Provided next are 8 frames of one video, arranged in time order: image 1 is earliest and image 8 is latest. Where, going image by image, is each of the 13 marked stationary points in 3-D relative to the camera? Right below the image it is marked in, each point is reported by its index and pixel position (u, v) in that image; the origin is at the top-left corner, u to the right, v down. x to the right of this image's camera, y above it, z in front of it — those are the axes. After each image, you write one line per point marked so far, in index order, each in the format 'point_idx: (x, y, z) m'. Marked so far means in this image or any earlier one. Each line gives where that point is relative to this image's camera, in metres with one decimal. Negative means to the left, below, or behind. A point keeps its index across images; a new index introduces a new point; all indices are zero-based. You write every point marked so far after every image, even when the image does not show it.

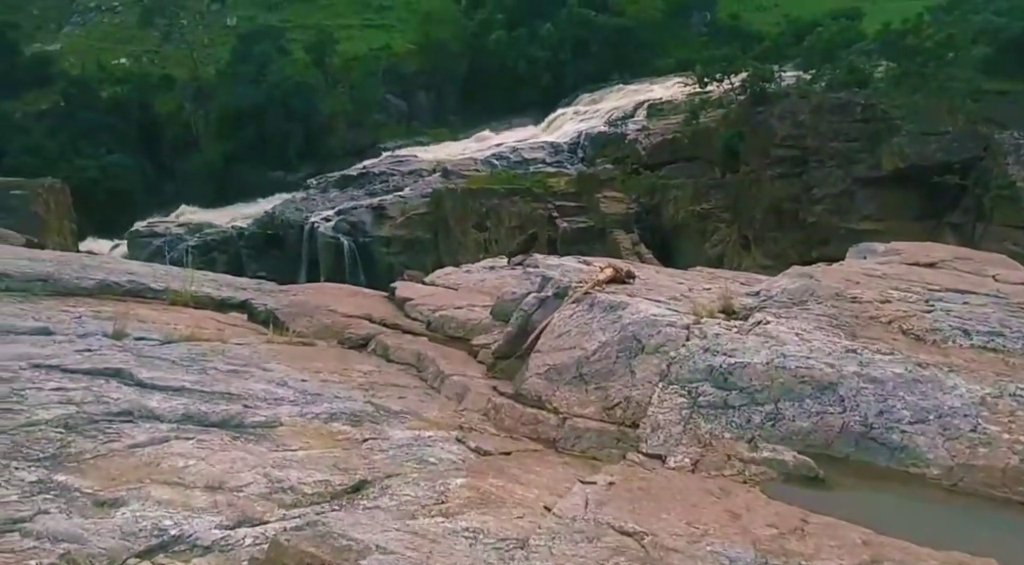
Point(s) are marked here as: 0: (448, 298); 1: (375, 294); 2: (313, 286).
0: (-0.5, -0.1, +8.6) m
1: (-1.2, -0.1, +10.0) m
2: (-1.8, -0.1, +10.8) m
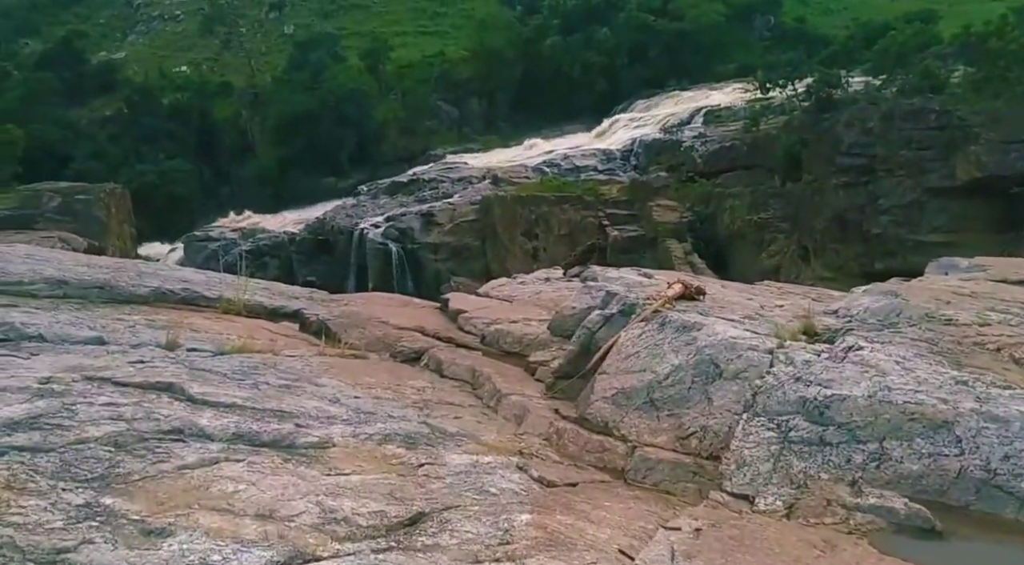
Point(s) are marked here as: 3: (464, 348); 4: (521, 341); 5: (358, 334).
0: (-0.1, -0.2, +8.3) m
1: (-0.7, -0.2, +9.8) m
2: (-1.3, -0.1, +10.6) m
3: (-0.3, -0.4, +7.4) m
4: (+0.1, -0.4, +7.3) m
5: (-1.1, -0.4, +8.1) m
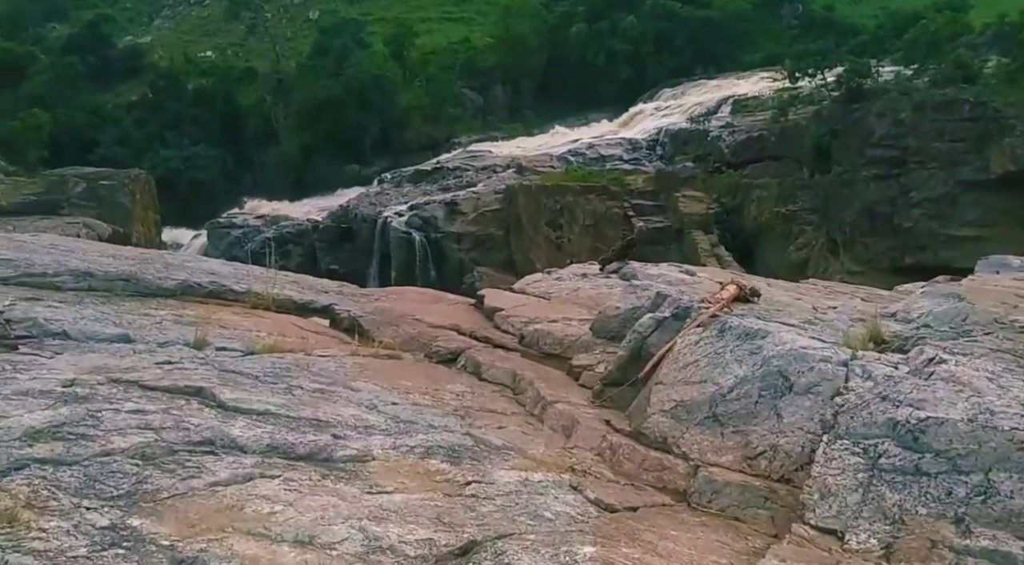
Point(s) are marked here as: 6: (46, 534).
0: (+0.2, -0.2, +8.0) m
1: (-0.4, -0.2, +9.5) m
2: (-1.0, -0.1, +10.3) m
3: (-0.1, -0.4, +7.2) m
4: (+0.3, -0.4, +7.0) m
5: (-0.8, -0.3, +7.8) m
6: (-1.3, -0.7, +3.3) m
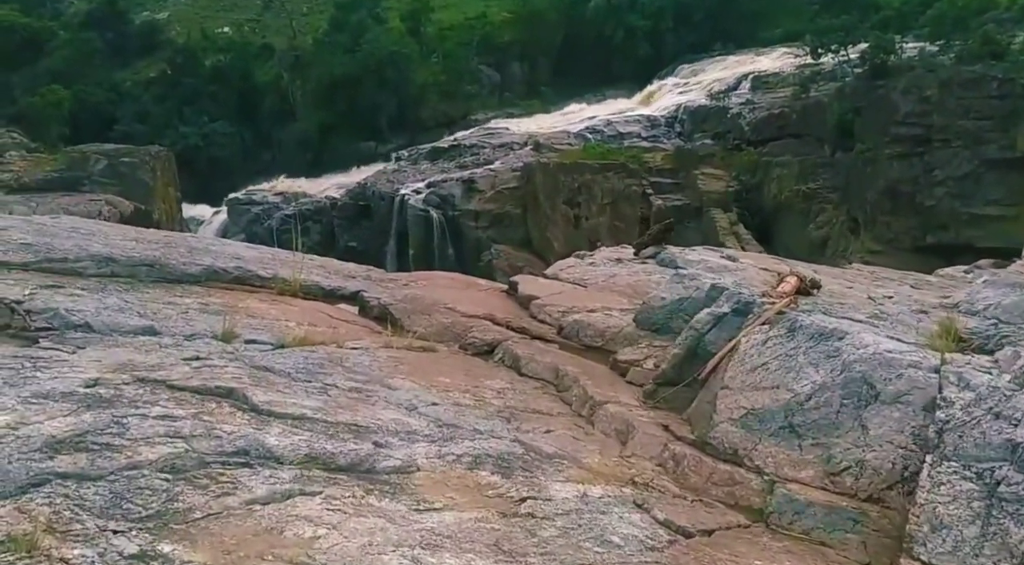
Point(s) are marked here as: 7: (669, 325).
0: (+0.4, -0.1, +7.7) m
1: (-0.2, 0.0, +9.2) m
2: (-0.8, 0.0, +10.0) m
3: (+0.2, -0.3, +6.9) m
4: (+0.5, -0.3, +6.7) m
5: (-0.6, -0.3, +7.5) m
6: (-1.1, -0.7, +3.0) m
7: (+0.9, -0.2, +6.6) m
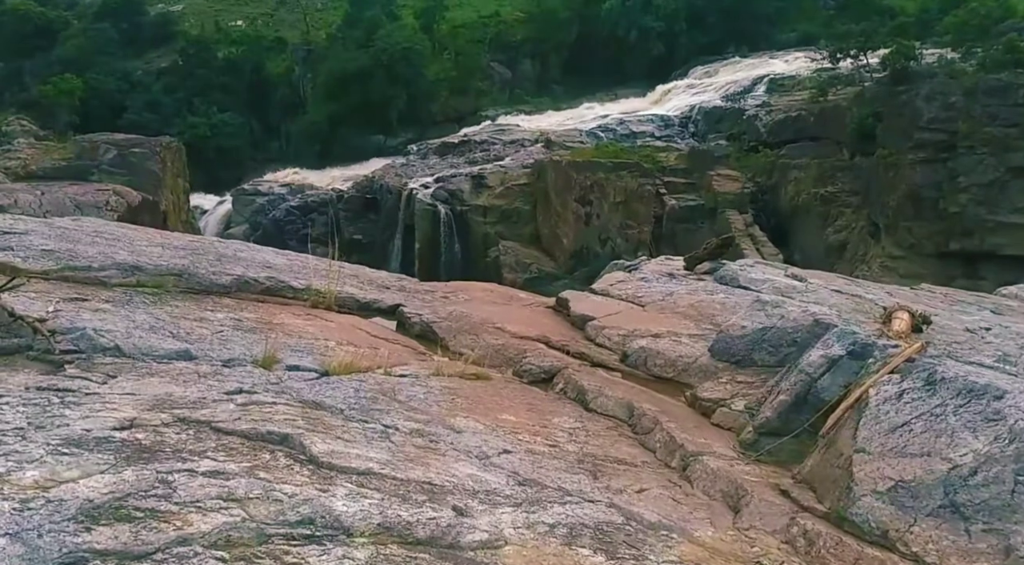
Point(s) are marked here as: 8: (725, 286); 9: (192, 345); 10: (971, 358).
0: (+0.8, -0.2, +7.2) m
1: (+0.2, -0.2, +8.6) m
2: (-0.4, -0.1, +9.5) m
3: (+0.5, -0.5, +6.3) m
4: (+0.9, -0.4, +6.2) m
5: (-0.2, -0.4, +7.0) m
6: (-0.8, -0.8, +2.5) m
7: (+1.2, -0.4, +6.1) m
8: (+1.6, 0.0, +8.5) m
9: (-1.6, -0.3, +5.6) m
10: (+1.8, -0.3, +4.7) m
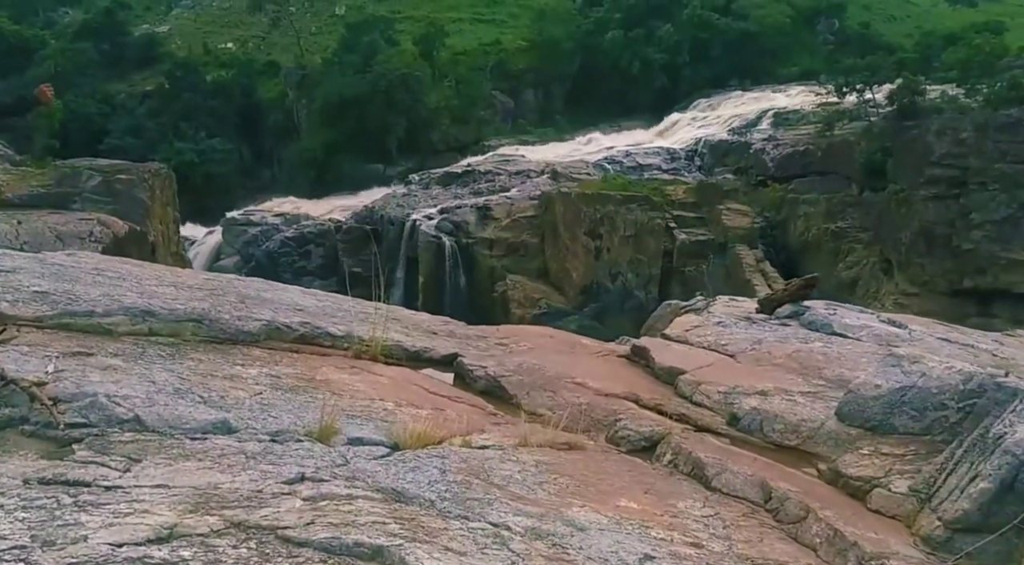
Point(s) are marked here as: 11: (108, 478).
0: (+1.2, -0.5, +6.2) m
1: (+0.6, -0.5, +7.7) m
2: (0.0, -0.4, +8.5) m
3: (+0.9, -0.7, +5.4) m
4: (+1.3, -0.7, +5.2) m
5: (+0.2, -0.6, +6.1) m
6: (-0.4, -1.0, +1.5) m
7: (+1.7, -0.6, +5.1) m
8: (+2.0, -0.3, +7.6) m
9: (-1.1, -0.5, +4.7) m
10: (+2.3, -0.5, +3.8) m
11: (-1.3, -0.6, +3.7) m
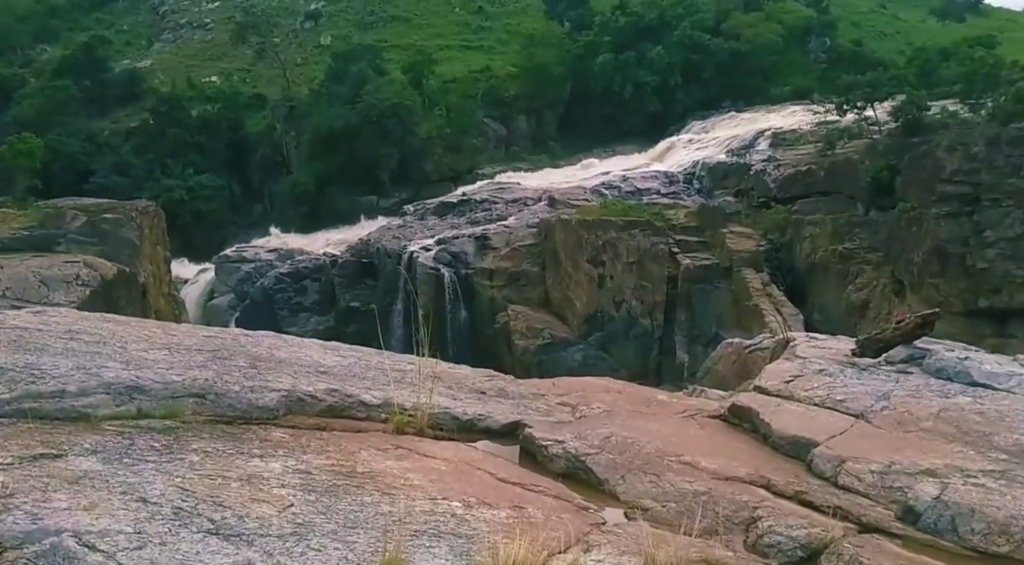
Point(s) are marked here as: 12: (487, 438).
0: (+1.6, -0.7, +4.9) m
1: (+1.0, -0.7, +6.4) m
2: (+0.4, -0.7, +7.2) m
3: (+1.3, -0.9, +4.0) m
4: (+1.7, -0.8, +3.9) m
5: (+0.6, -0.9, +4.7) m
6: (0.0, -1.1, +0.2) m
7: (+2.1, -0.8, +3.8) m
8: (+2.4, -0.5, +6.2) m
9: (-0.7, -0.8, +3.3) m
10: (+2.7, -0.6, +2.4) m
11: (-0.9, -0.8, +2.4) m
12: (-0.1, -0.8, +6.1) m
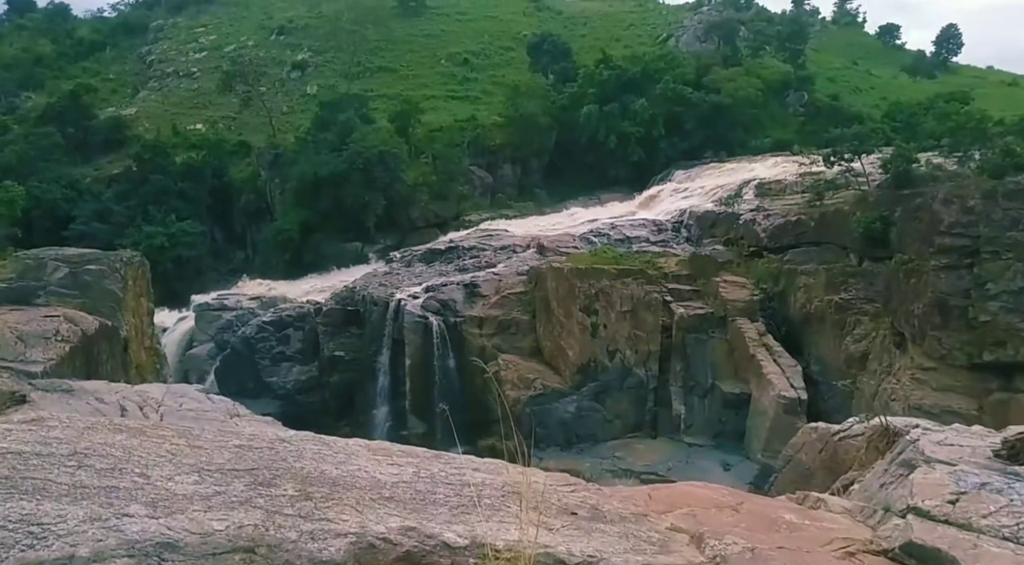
0: (+2.1, -1.1, +3.6) m
1: (+1.5, -1.2, +5.1) m
2: (+0.9, -1.2, +5.9) m
3: (+1.9, -1.3, +2.7) m
4: (+2.2, -1.2, +2.6) m
5: (+1.1, -1.2, +3.4) m
6: (+0.6, -1.3, -1.2) m
7: (+2.6, -1.1, +2.5) m
8: (+2.9, -1.0, +5.0) m
9: (-0.2, -1.1, +2.0) m
10: (+3.2, -0.9, +1.2) m
11: (-0.3, -1.1, +1.0) m
12: (+0.4, -1.3, +4.8) m
